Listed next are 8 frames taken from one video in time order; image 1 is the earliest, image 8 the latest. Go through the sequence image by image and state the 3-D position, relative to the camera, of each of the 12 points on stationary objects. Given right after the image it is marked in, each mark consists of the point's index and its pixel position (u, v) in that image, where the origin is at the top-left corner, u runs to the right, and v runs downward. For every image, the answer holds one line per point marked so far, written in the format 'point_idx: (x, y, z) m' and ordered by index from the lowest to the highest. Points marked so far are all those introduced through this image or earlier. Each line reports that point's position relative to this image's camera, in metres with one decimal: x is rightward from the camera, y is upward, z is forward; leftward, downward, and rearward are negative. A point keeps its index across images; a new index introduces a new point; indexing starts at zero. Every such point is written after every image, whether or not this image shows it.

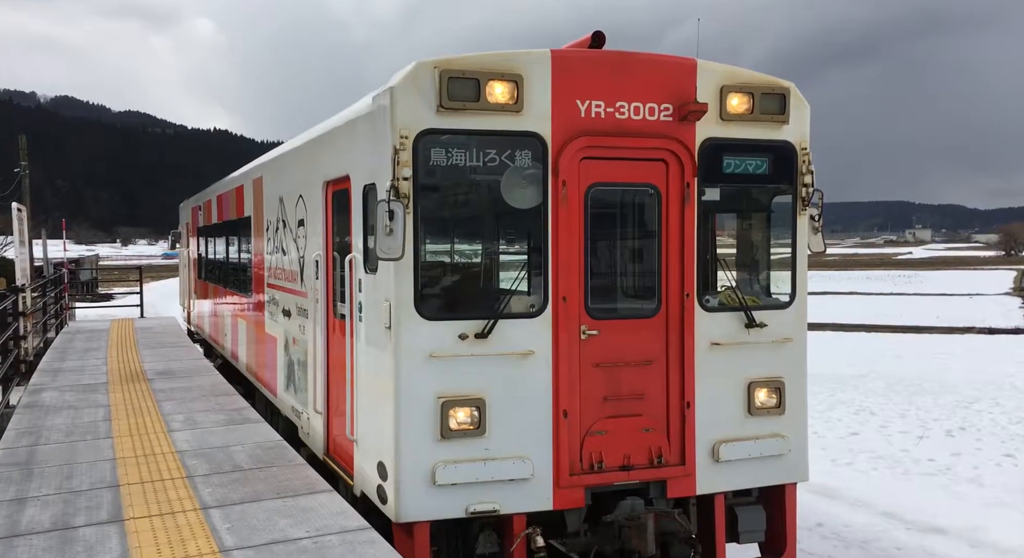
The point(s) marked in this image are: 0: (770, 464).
0: (+1.4, -1.0, +5.0) m
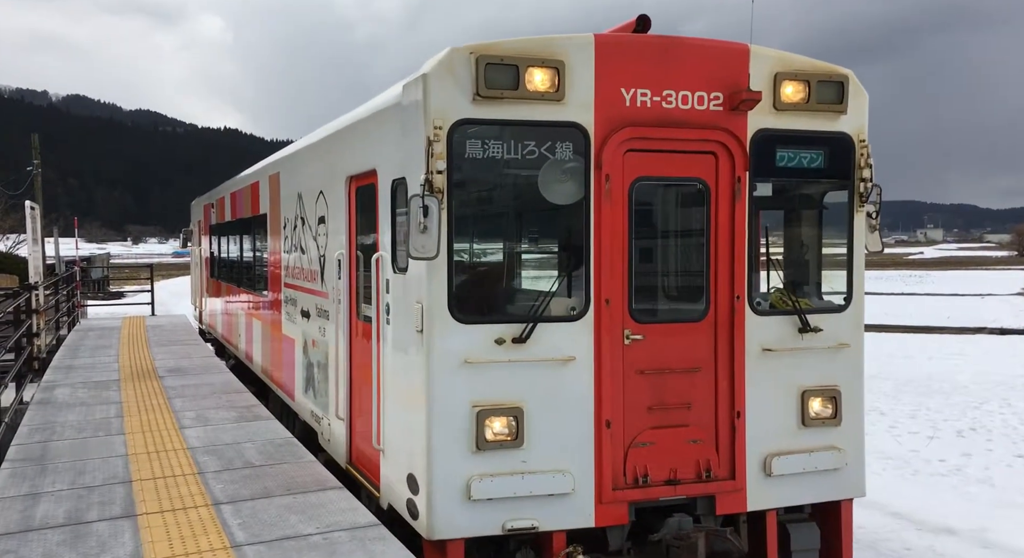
0: (+1.6, -1.0, +4.7) m
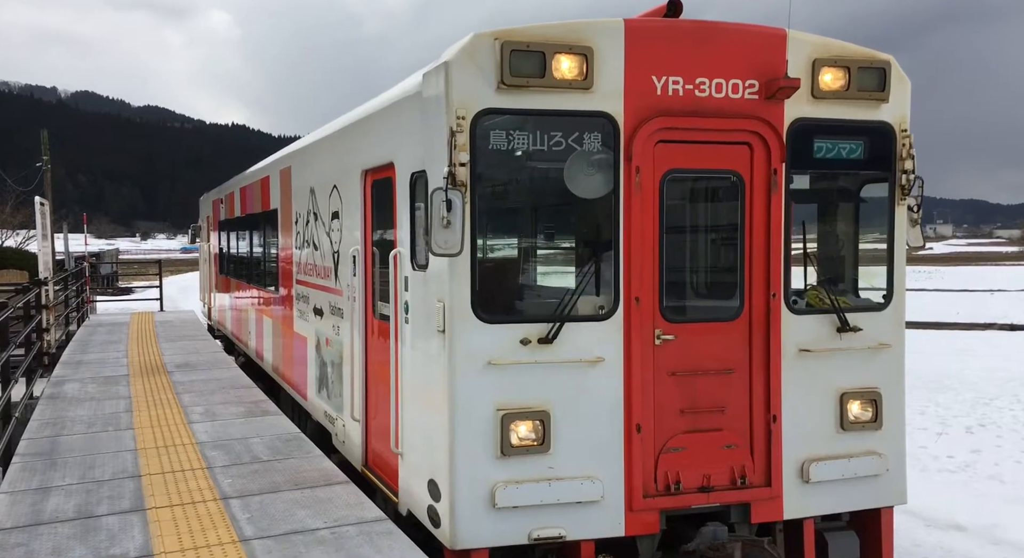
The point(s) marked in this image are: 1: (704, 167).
0: (+1.7, -1.0, +4.5) m
1: (+0.9, +0.5, +4.3) m
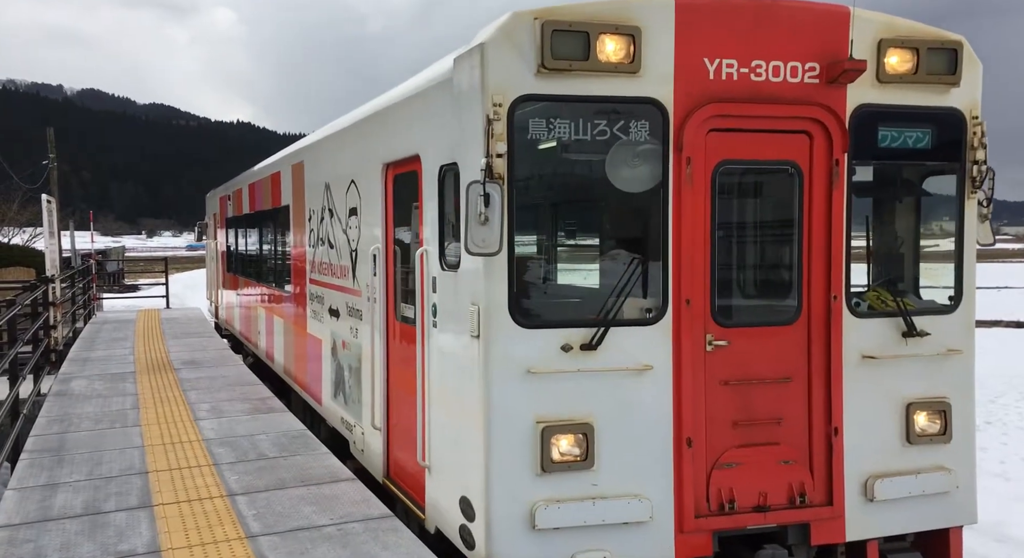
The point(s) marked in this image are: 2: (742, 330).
0: (+1.9, -1.0, +4.1) m
1: (+1.1, +0.5, +3.9) m
2: (+1.0, -0.2, +3.9) m
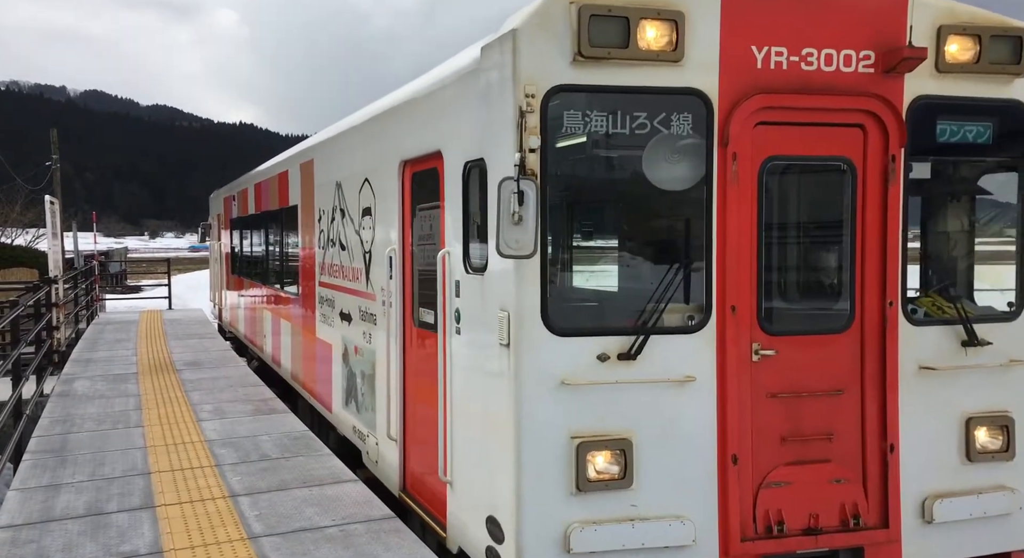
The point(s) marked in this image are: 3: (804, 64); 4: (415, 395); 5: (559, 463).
0: (+2.0, -1.0, +3.8) m
1: (+1.2, +0.5, +3.6) m
2: (+1.1, -0.2, +3.7) m
3: (+1.2, +0.9, +3.6) m
4: (-0.5, -0.6, +5.0) m
5: (+0.2, -0.7, +3.5) m
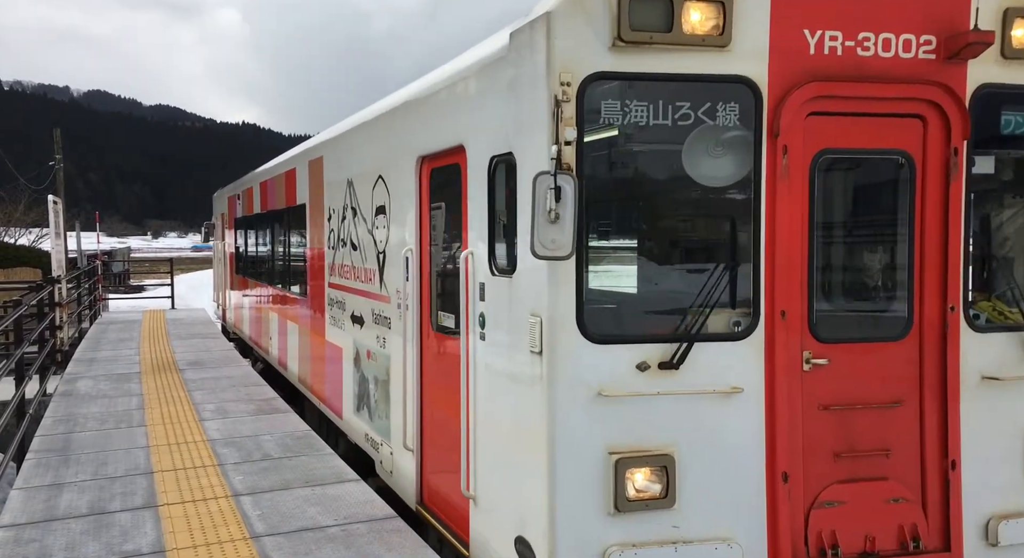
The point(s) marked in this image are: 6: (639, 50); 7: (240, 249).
0: (+2.1, -1.0, +3.6) m
1: (+1.3, +0.5, +3.4) m
2: (+1.2, -0.2, +3.4) m
3: (+1.3, +0.8, +3.3) m
4: (-0.4, -0.6, +4.8) m
5: (+0.3, -0.7, +3.3) m
6: (+0.5, +0.8, +3.2) m
7: (-4.1, +0.4, +13.7) m
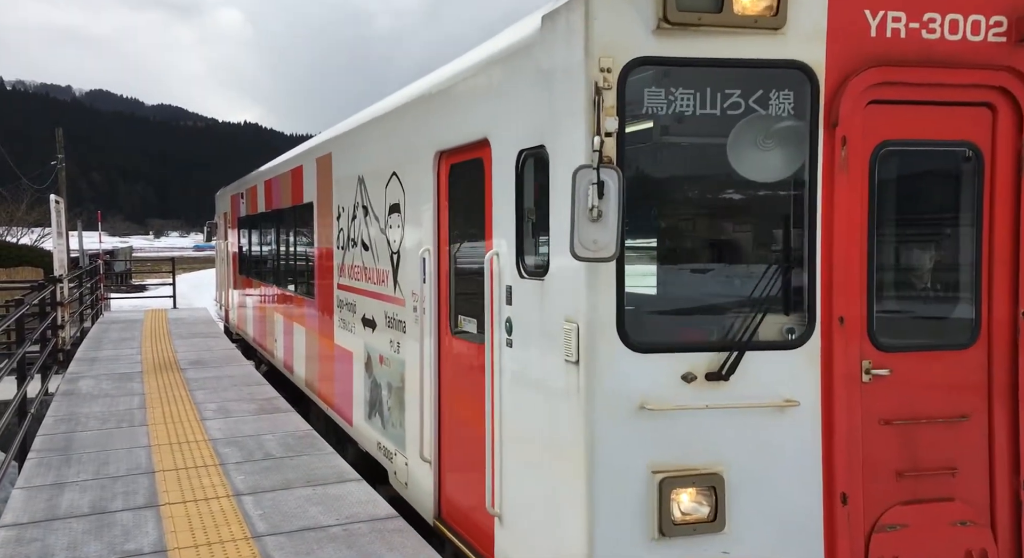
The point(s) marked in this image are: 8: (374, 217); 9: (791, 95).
0: (+2.3, -1.1, +3.3) m
1: (+1.4, +0.5, +3.1) m
2: (+1.4, -0.3, +3.1) m
3: (+1.4, +0.8, +3.1) m
4: (-0.3, -0.7, +4.5) m
5: (+0.4, -0.7, +3.0) m
6: (+0.6, +0.8, +3.0) m
7: (-3.9, +0.4, +13.4) m
8: (-0.9, +0.4, +5.8) m
9: (+0.9, +0.6, +3.1) m
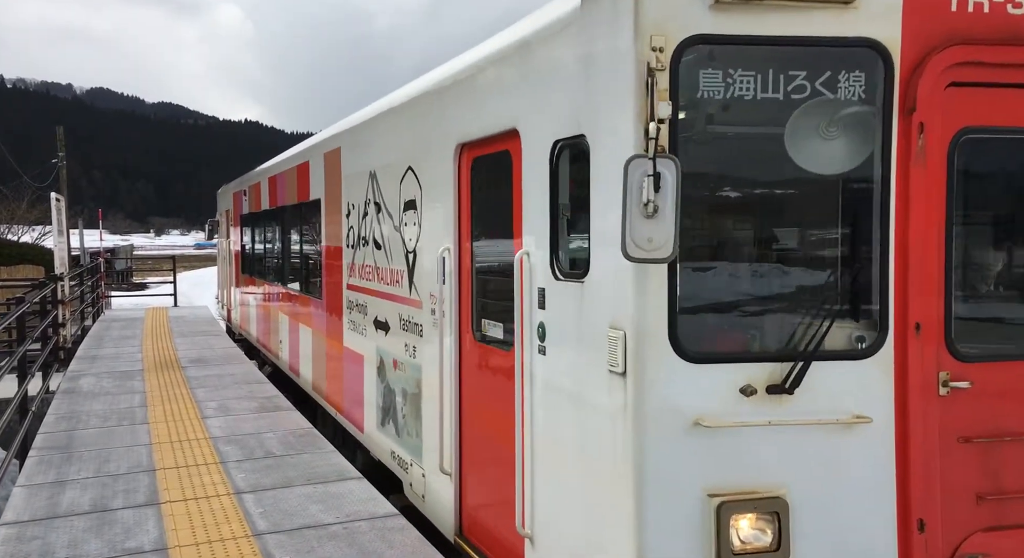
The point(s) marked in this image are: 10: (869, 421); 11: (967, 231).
0: (+2.4, -1.1, +3.0) m
1: (+1.5, +0.5, +2.8) m
2: (+1.5, -0.3, +2.8) m
3: (+1.5, +0.8, +2.8) m
4: (-0.2, -0.7, +4.2) m
5: (+0.5, -0.7, +2.7) m
6: (+0.7, +0.8, +2.7) m
7: (-3.8, +0.5, +13.1) m
8: (-0.8, +0.4, +5.5) m
9: (+1.1, +0.6, +2.8) m
10: (+1.1, -0.4, +2.8) m
11: (+1.4, +0.1, +2.8) m
